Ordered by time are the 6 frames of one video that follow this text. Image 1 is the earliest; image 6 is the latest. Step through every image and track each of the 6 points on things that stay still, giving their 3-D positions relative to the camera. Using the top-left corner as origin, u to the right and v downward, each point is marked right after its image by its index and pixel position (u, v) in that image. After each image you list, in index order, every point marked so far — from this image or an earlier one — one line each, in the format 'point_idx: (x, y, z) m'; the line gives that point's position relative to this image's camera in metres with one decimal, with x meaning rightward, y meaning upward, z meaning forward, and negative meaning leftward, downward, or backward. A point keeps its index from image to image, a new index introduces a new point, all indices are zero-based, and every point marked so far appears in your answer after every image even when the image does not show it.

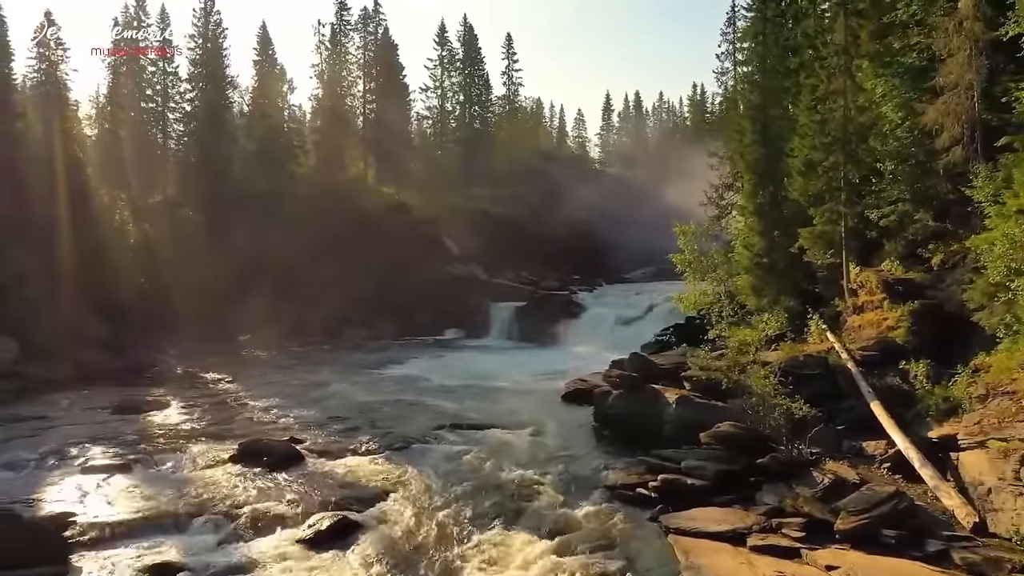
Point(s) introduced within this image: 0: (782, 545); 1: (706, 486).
0: (+4.6, -4.4, +12.7) m
1: (+4.1, -4.2, +15.5) m
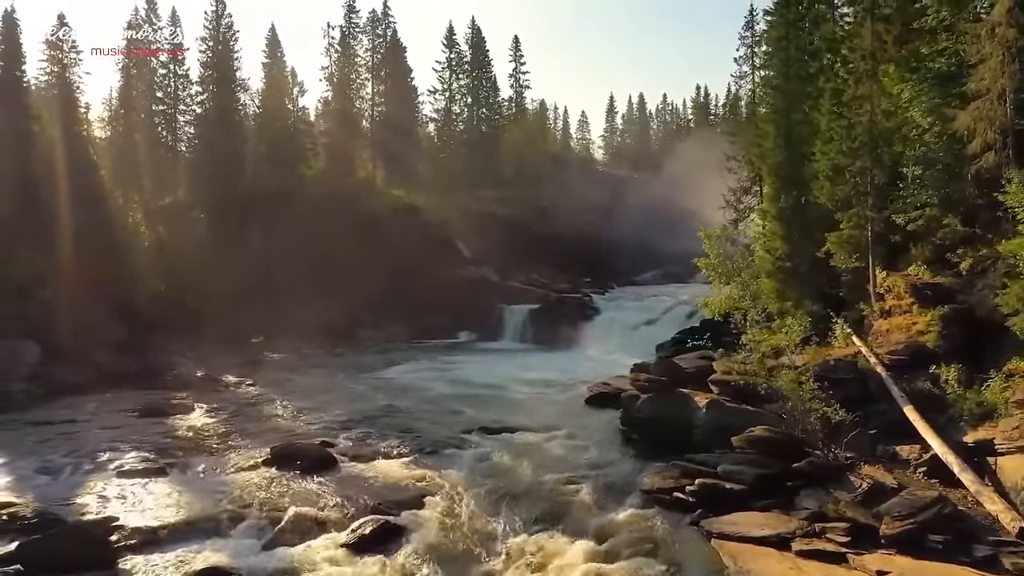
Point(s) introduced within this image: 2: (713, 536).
0: (+5.5, -4.6, +12.8) m
1: (+4.9, -4.3, +15.5) m
2: (+3.9, -4.8, +14.0) m
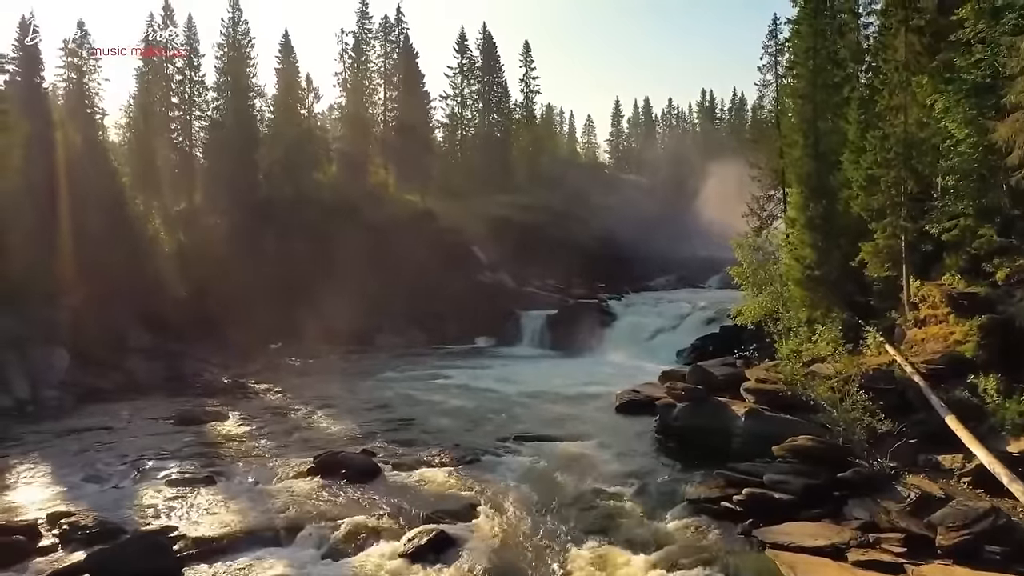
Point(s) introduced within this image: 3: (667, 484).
0: (+6.6, -4.8, +12.9) m
1: (+6.0, -4.6, +15.7) m
2: (+4.9, -5.0, +14.2) m
3: (+3.9, -4.9, +18.3) m
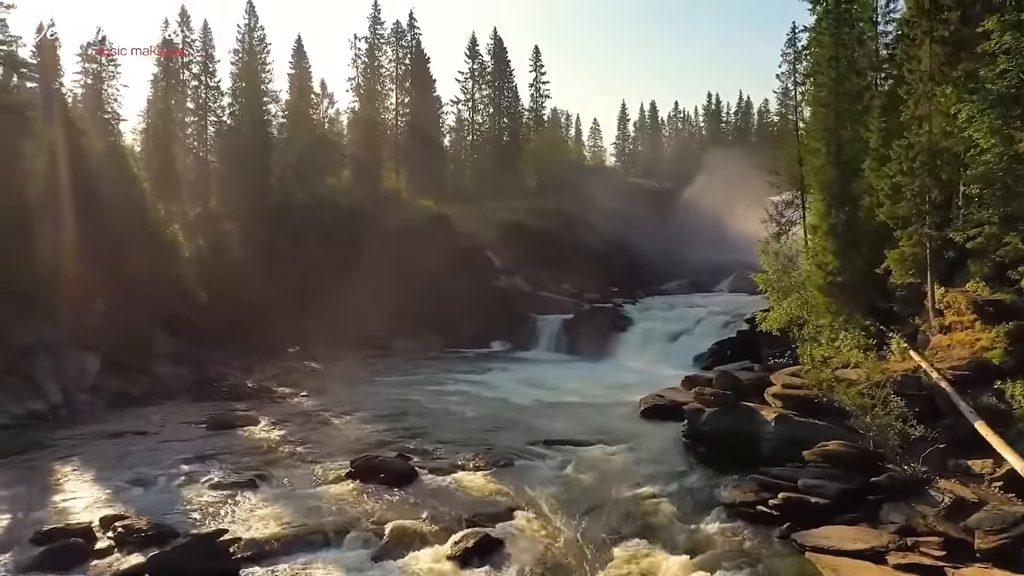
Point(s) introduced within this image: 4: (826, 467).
0: (+7.5, -5.0, +13.2) m
1: (+6.9, -4.8, +16.0) m
2: (+5.8, -5.2, +14.5) m
3: (+4.8, -5.1, +18.6) m
4: (+7.6, -4.3, +17.6) m
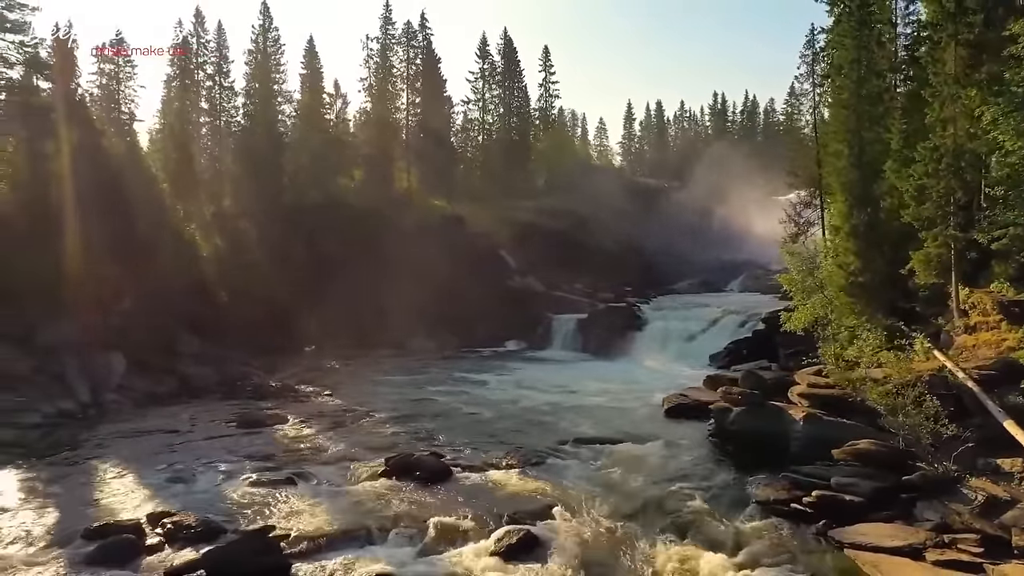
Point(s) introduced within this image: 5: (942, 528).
0: (+8.3, -5.0, +13.5) m
1: (+7.8, -4.8, +16.3) m
2: (+6.7, -5.2, +14.8) m
3: (+5.7, -5.1, +18.9) m
4: (+8.5, -4.3, +17.9) m
5: (+8.8, -4.9, +14.9) m
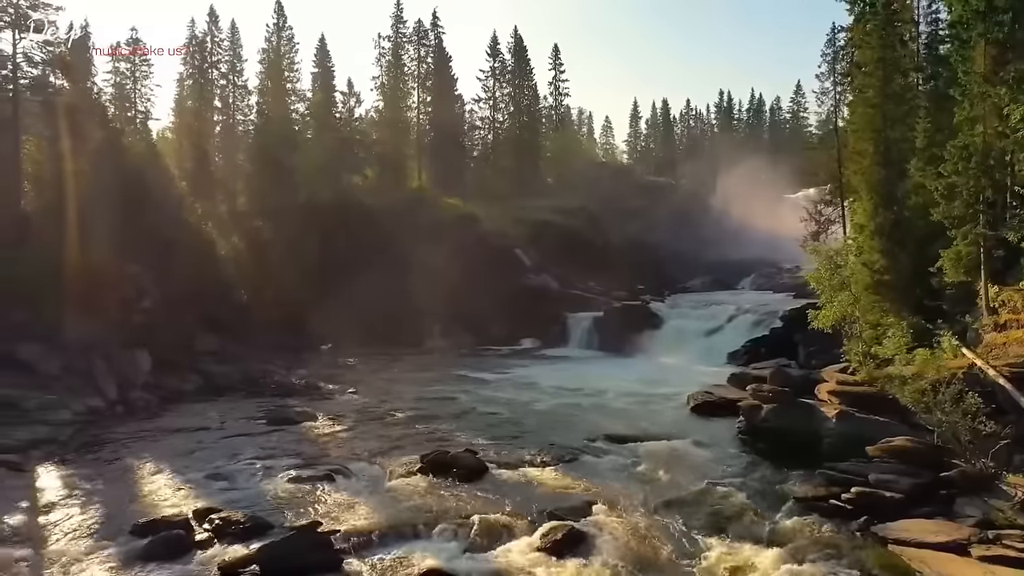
0: (+9.3, -5.0, +13.6) m
1: (+8.8, -4.7, +16.4) m
2: (+7.7, -5.2, +14.9) m
3: (+6.6, -5.1, +19.0) m
4: (+9.4, -4.3, +18.0) m
5: (+9.7, -4.8, +15.0) m
